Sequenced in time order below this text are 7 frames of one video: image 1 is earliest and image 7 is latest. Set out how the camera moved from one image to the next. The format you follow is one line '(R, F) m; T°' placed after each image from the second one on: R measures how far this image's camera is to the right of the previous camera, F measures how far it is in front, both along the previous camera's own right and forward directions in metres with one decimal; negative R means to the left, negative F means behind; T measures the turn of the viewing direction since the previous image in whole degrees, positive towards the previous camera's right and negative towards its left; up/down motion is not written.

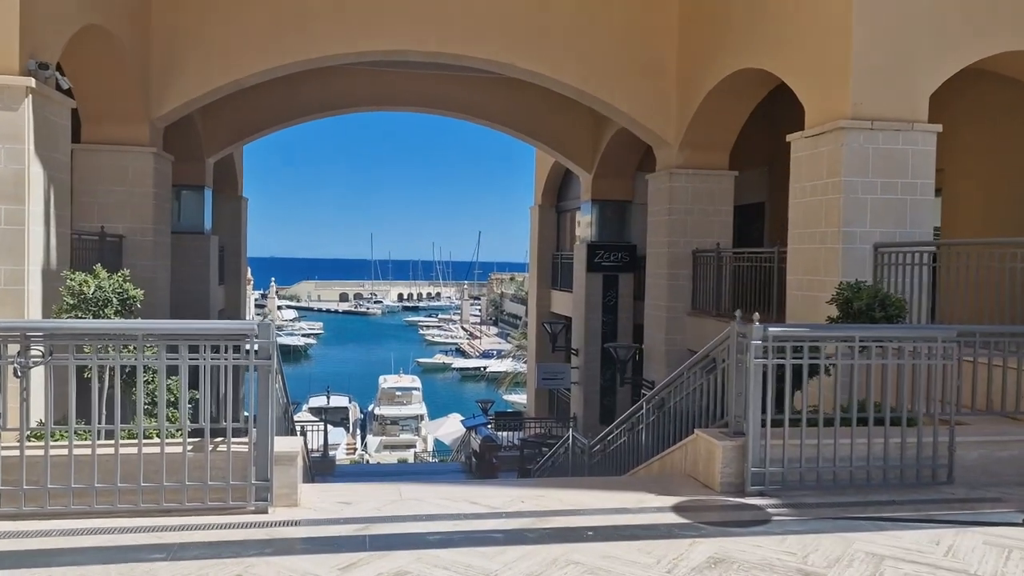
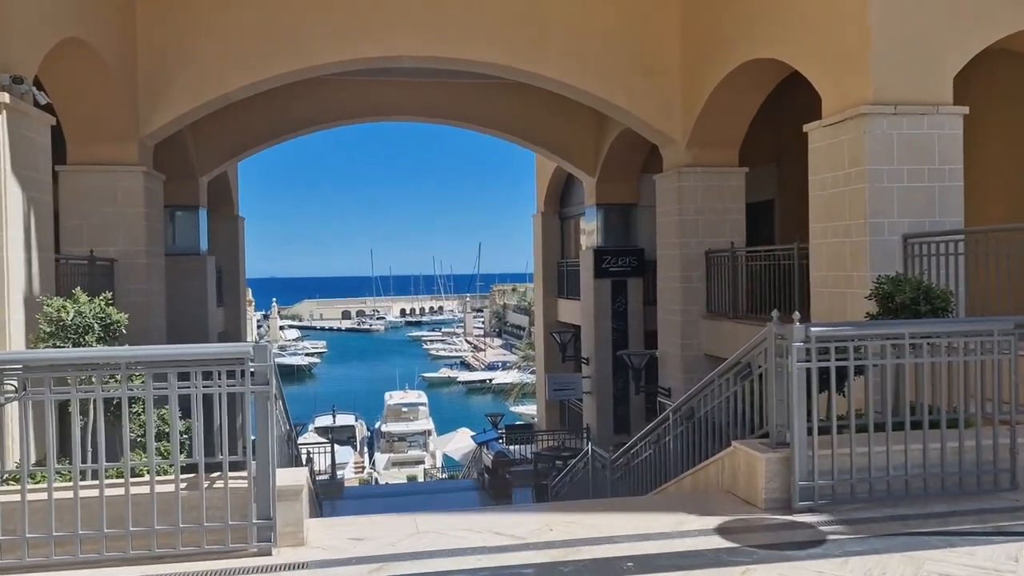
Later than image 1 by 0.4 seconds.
(-0.1, +0.3) m; 0°
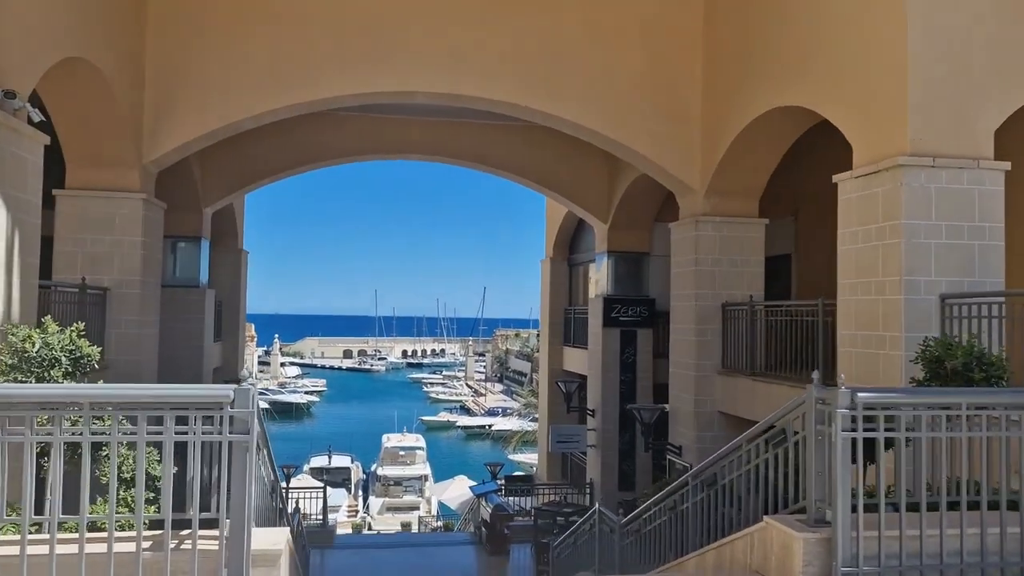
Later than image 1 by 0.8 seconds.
(0.0, +0.4) m; 0°
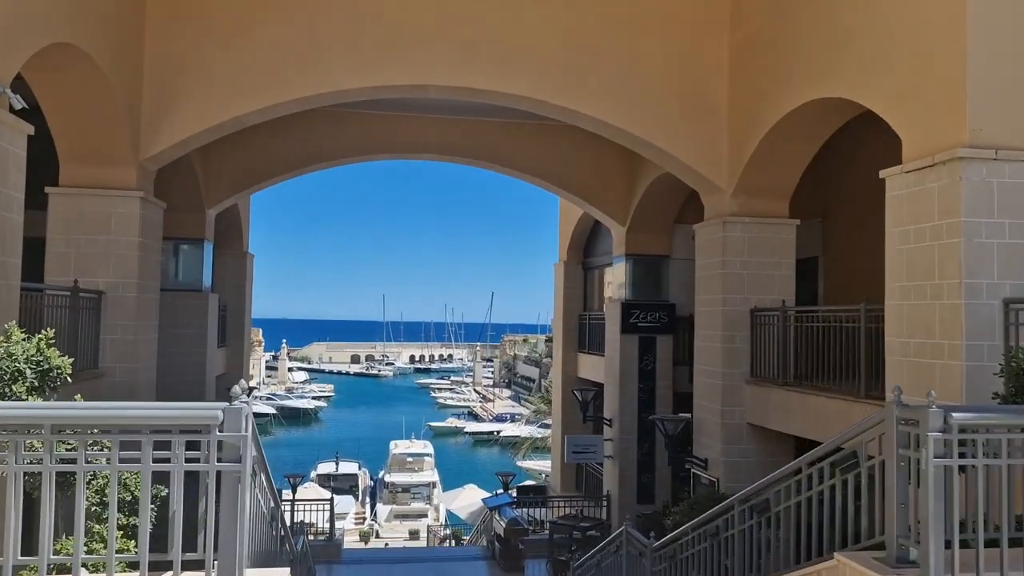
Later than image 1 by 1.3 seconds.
(-0.1, +0.5) m; -1°
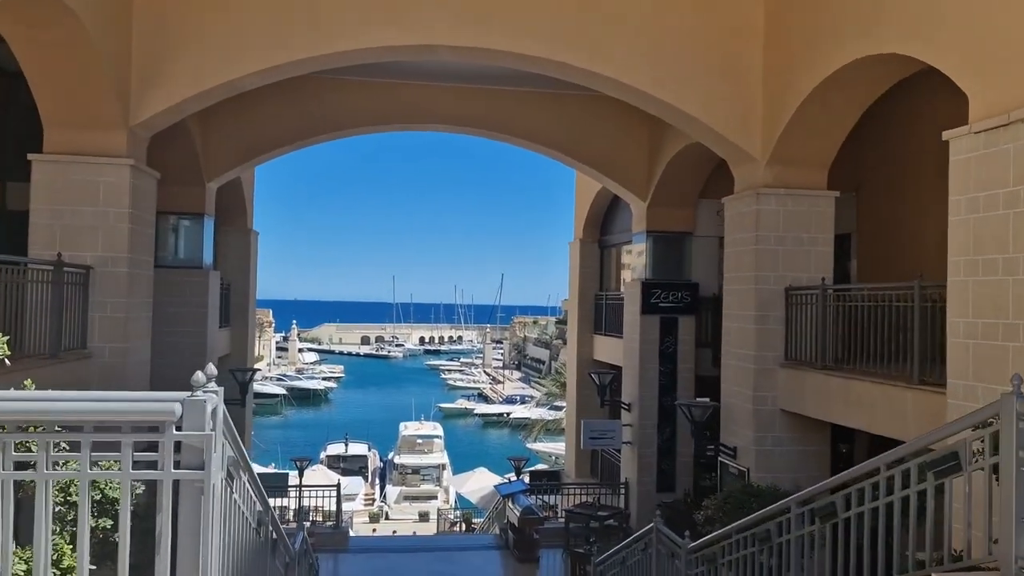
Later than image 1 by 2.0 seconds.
(-0.1, +0.5) m; -1°
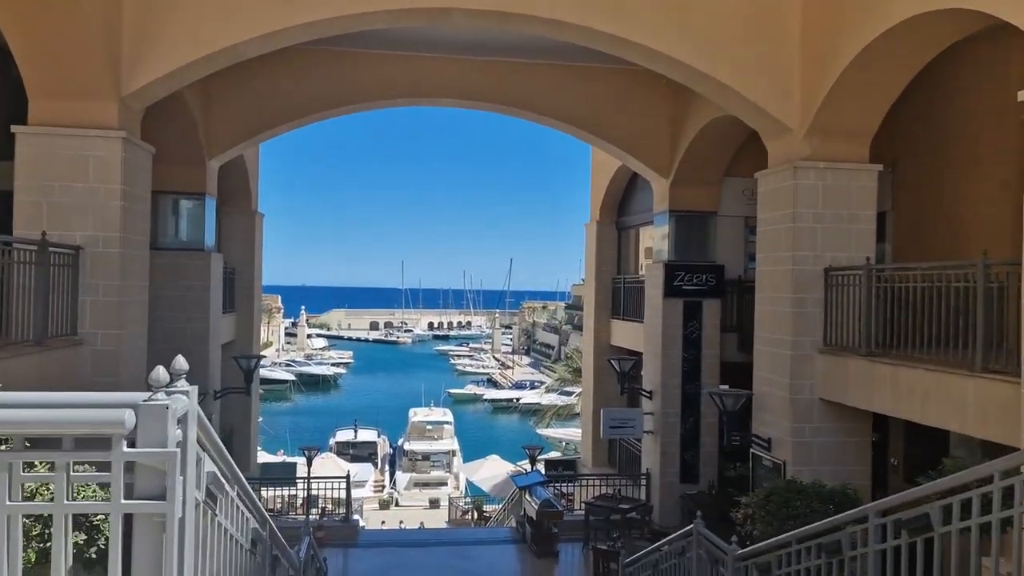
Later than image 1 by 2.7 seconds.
(-0.1, +0.5) m; -1°
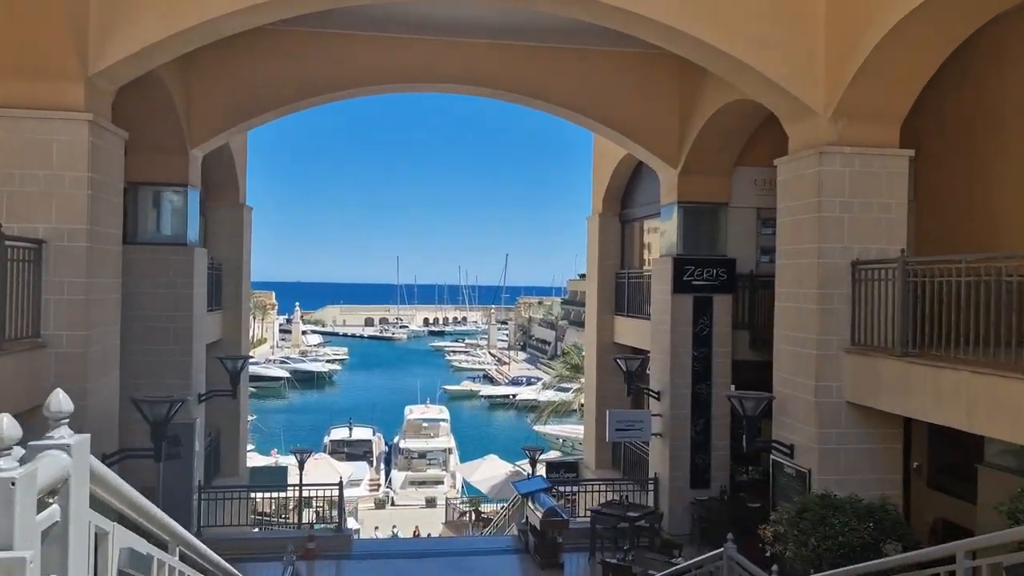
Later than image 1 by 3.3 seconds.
(-0.1, +0.5) m; 0°
